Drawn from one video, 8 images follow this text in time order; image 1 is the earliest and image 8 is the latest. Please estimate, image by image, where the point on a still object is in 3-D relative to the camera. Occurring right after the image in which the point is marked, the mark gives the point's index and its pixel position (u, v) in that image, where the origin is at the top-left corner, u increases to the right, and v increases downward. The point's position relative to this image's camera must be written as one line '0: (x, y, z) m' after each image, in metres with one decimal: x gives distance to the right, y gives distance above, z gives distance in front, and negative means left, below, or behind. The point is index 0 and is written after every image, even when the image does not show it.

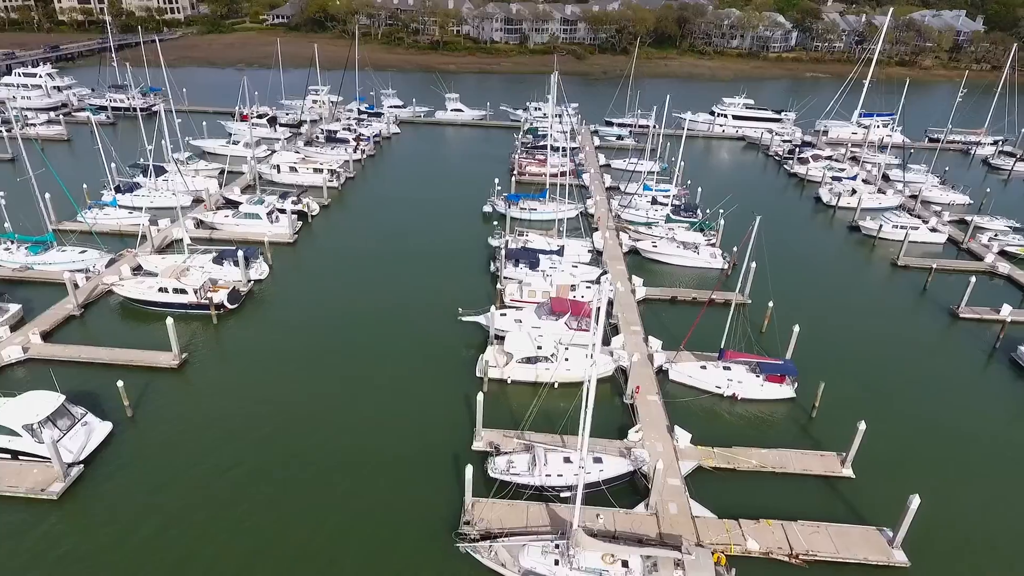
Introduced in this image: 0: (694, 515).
0: (+5.6, -7.0, +19.6) m
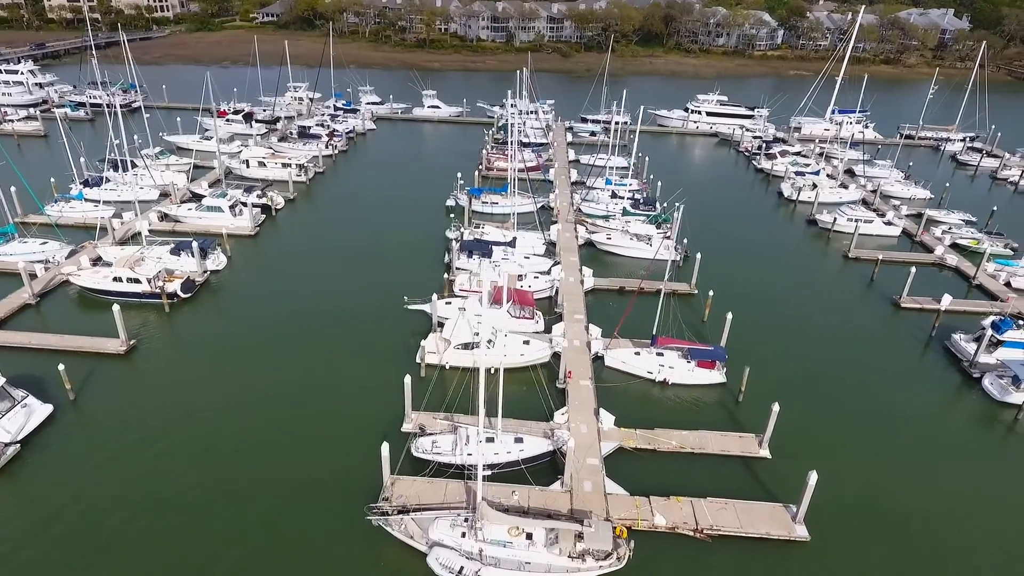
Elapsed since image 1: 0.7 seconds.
0: (+3.0, -6.6, +20.3) m
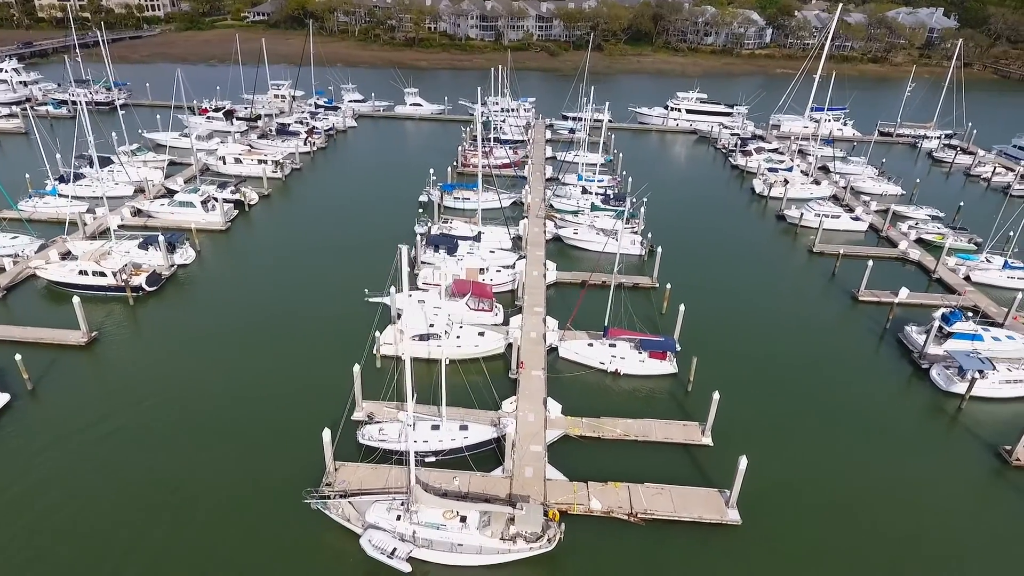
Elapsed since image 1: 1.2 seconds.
0: (+1.1, -6.2, +20.7) m
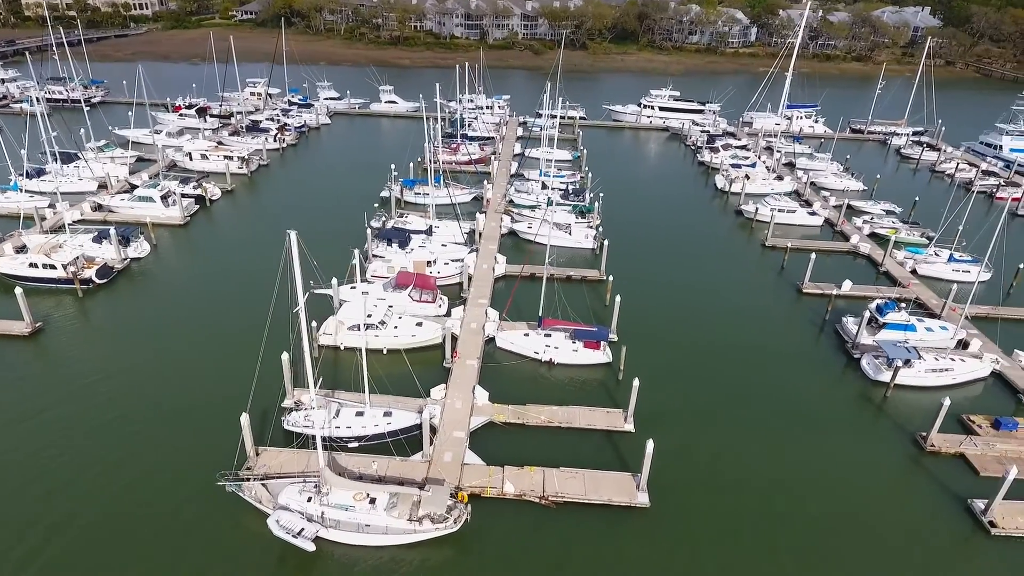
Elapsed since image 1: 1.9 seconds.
0: (-1.6, -5.8, +21.2) m
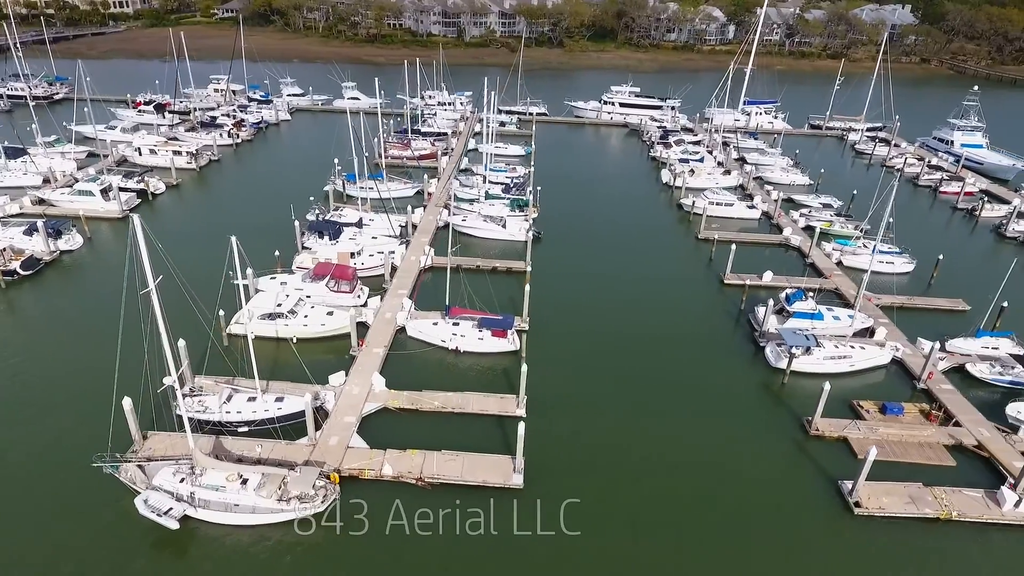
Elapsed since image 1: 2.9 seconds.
0: (-5.6, -5.4, +21.6) m
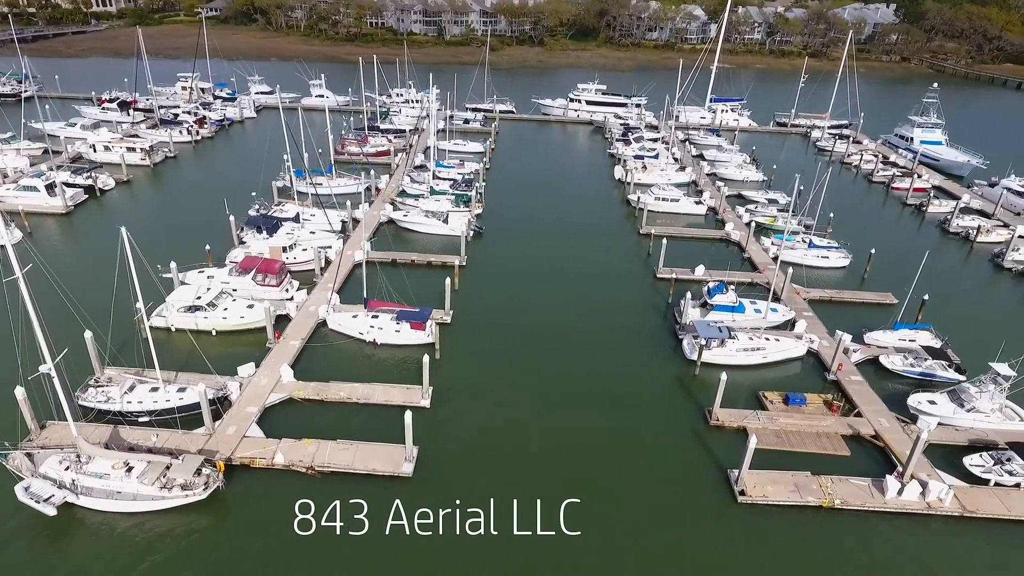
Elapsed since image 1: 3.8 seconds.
0: (-9.2, -5.1, +21.8) m
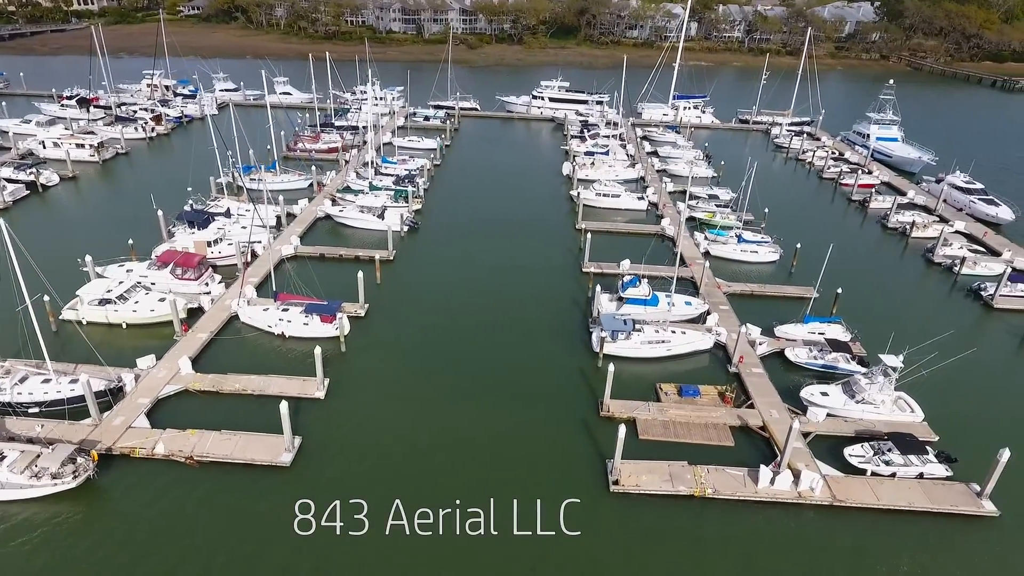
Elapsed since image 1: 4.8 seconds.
0: (-13.2, -4.8, +22.0) m
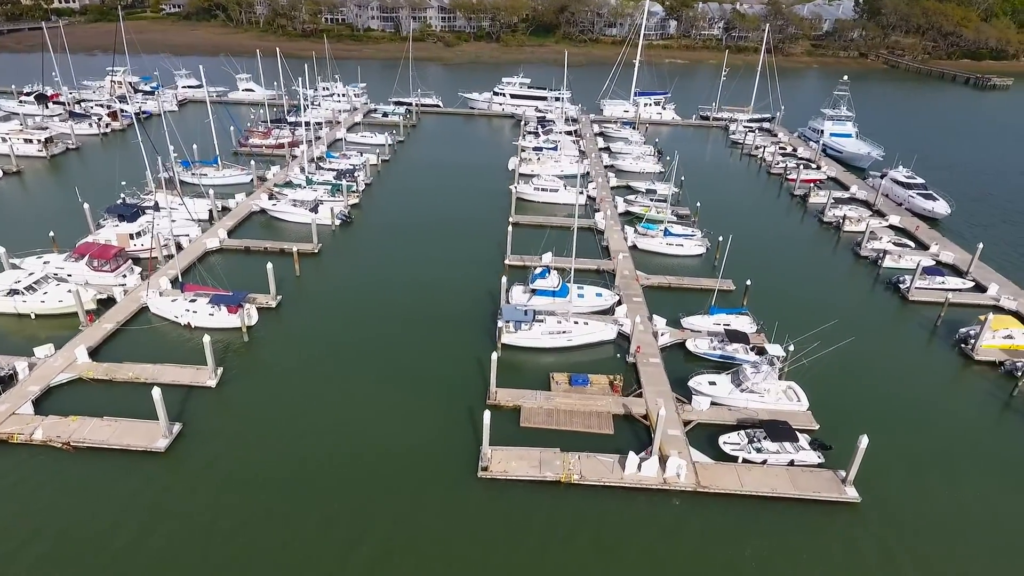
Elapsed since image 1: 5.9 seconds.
0: (-17.5, -4.4, +22.2) m
